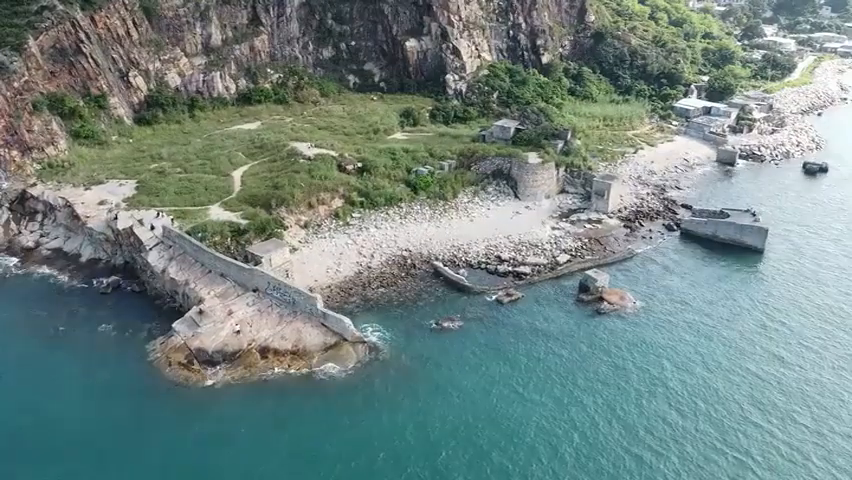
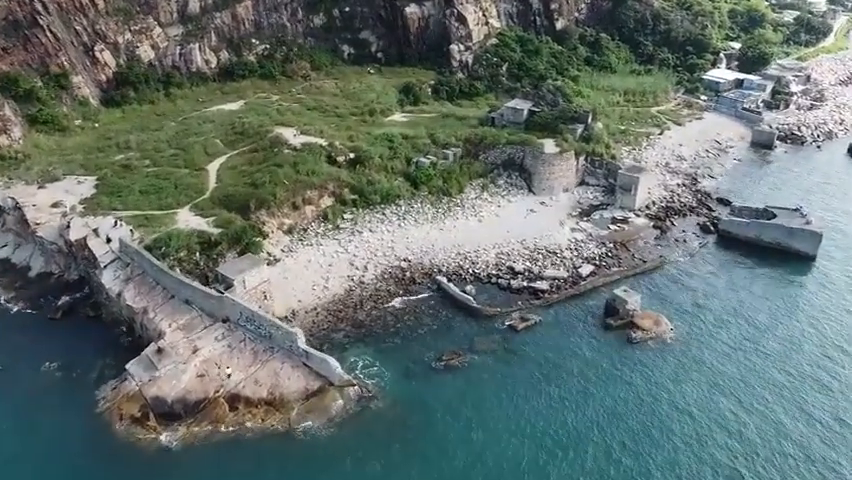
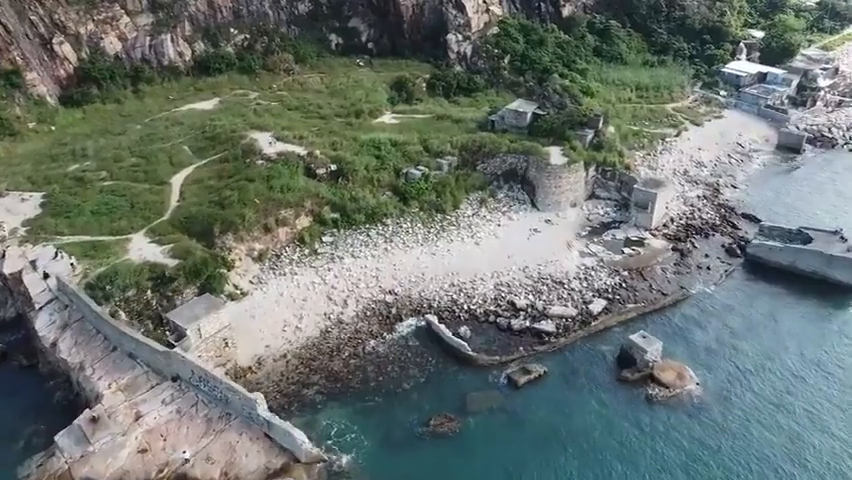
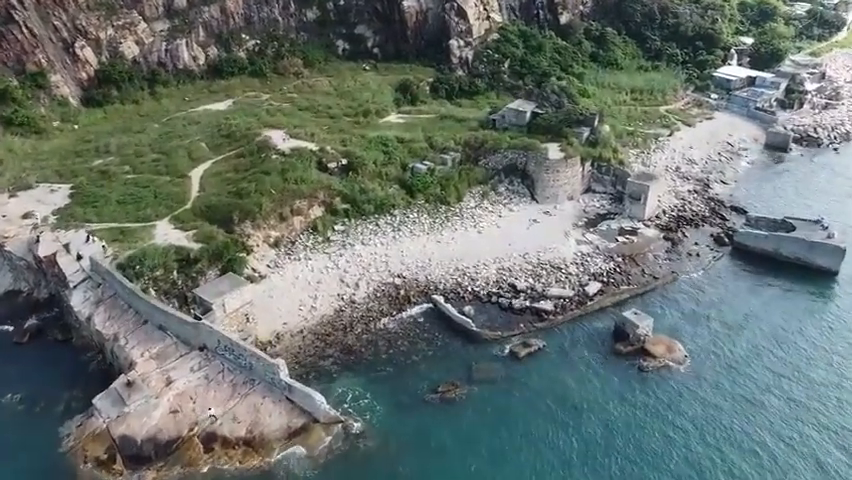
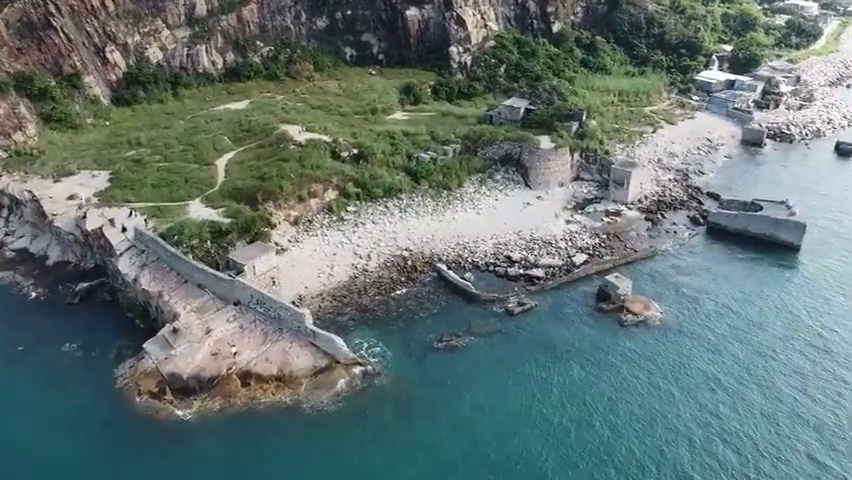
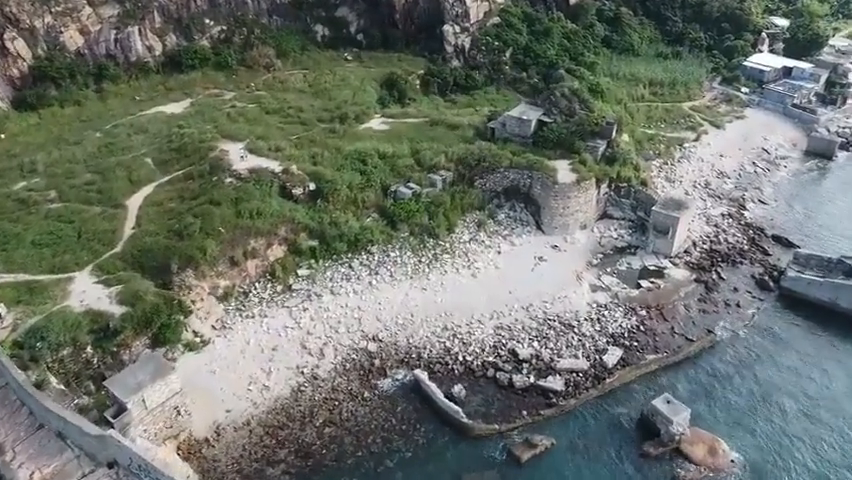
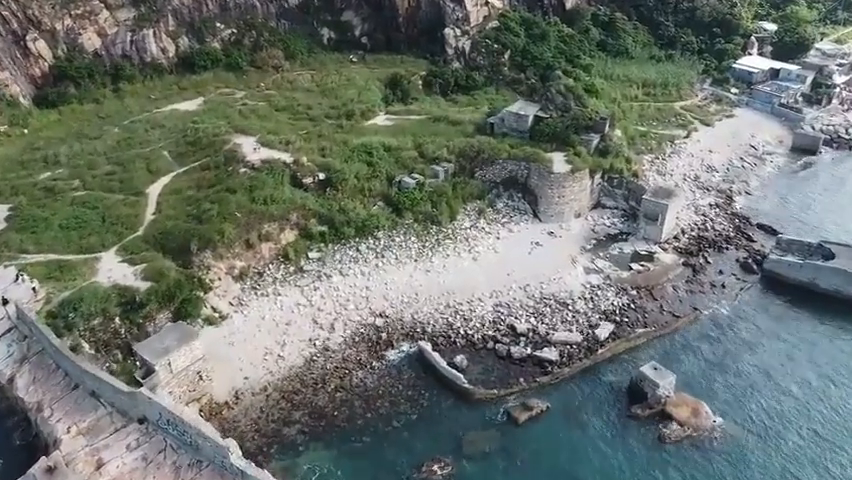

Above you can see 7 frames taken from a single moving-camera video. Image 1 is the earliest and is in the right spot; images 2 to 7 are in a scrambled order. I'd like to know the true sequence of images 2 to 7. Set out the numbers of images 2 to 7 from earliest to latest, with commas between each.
5, 2, 4, 3, 7, 6
